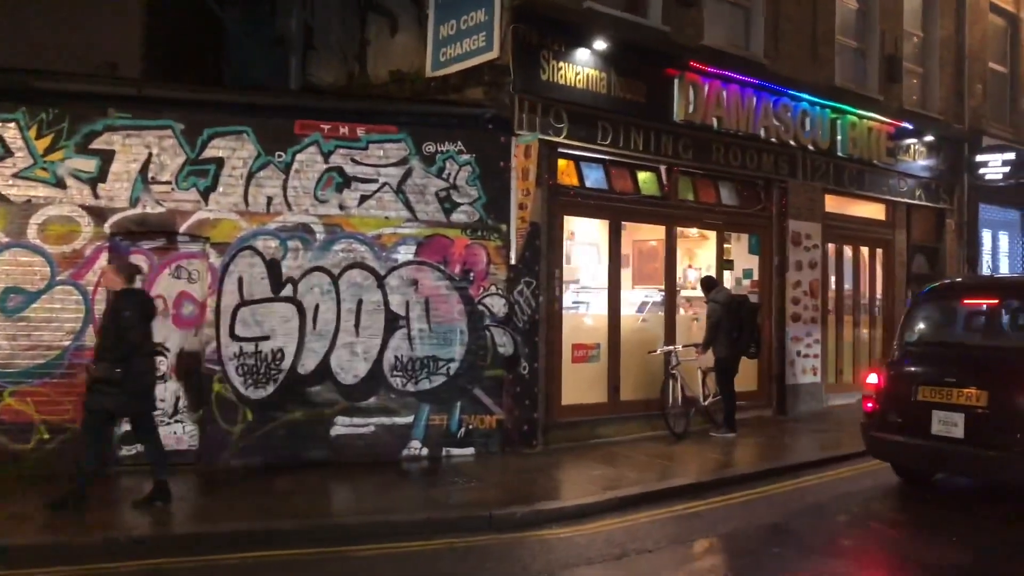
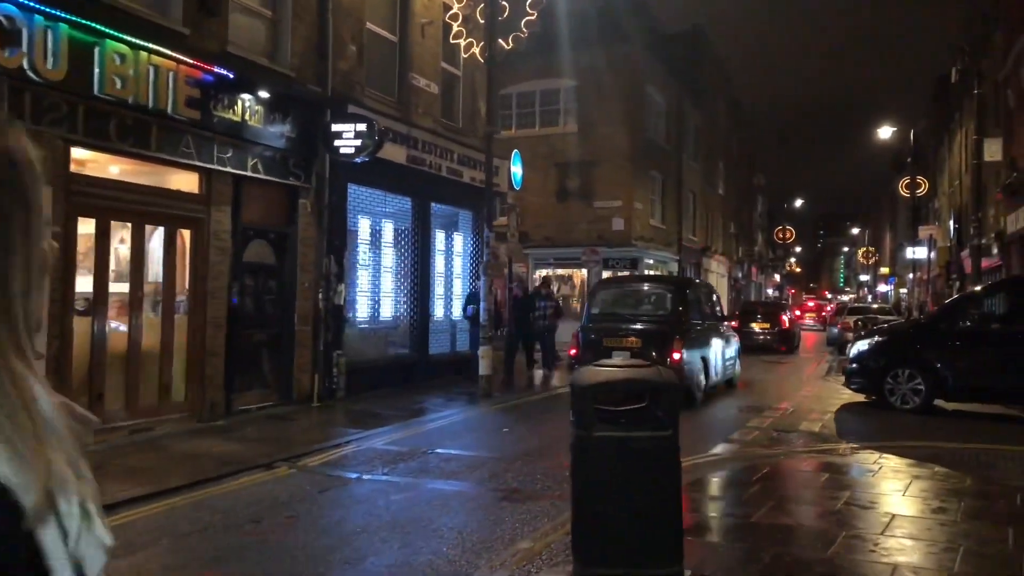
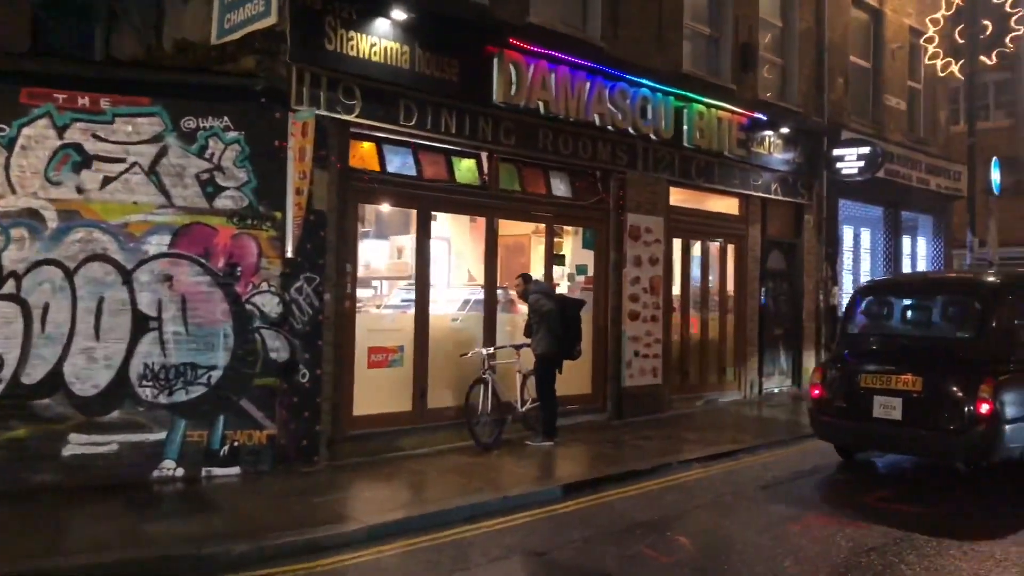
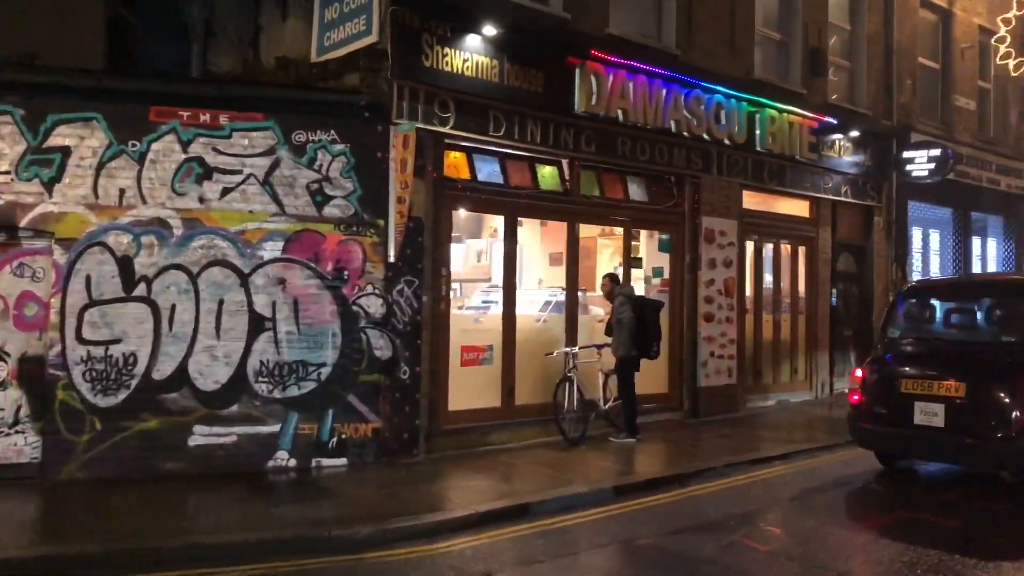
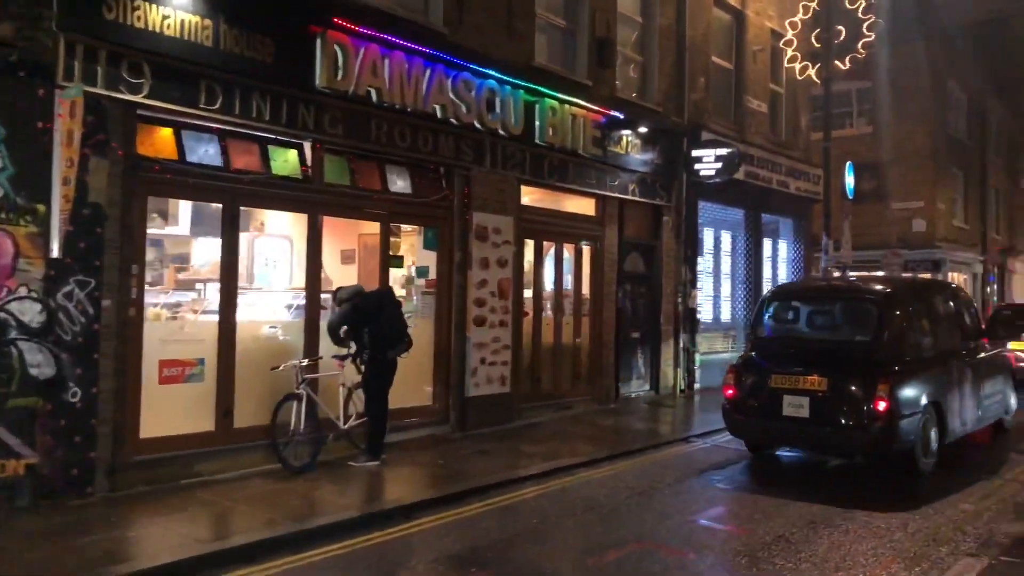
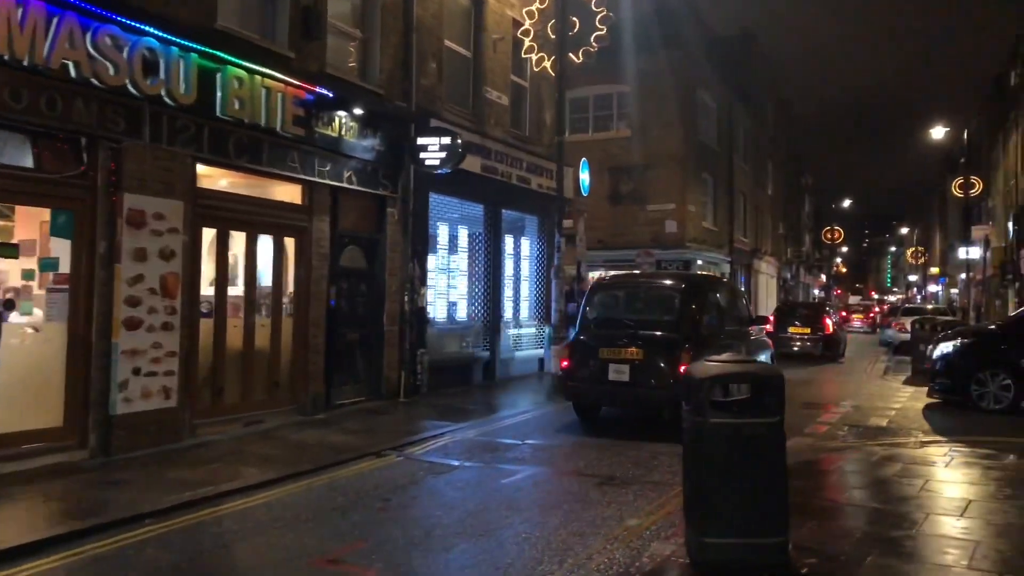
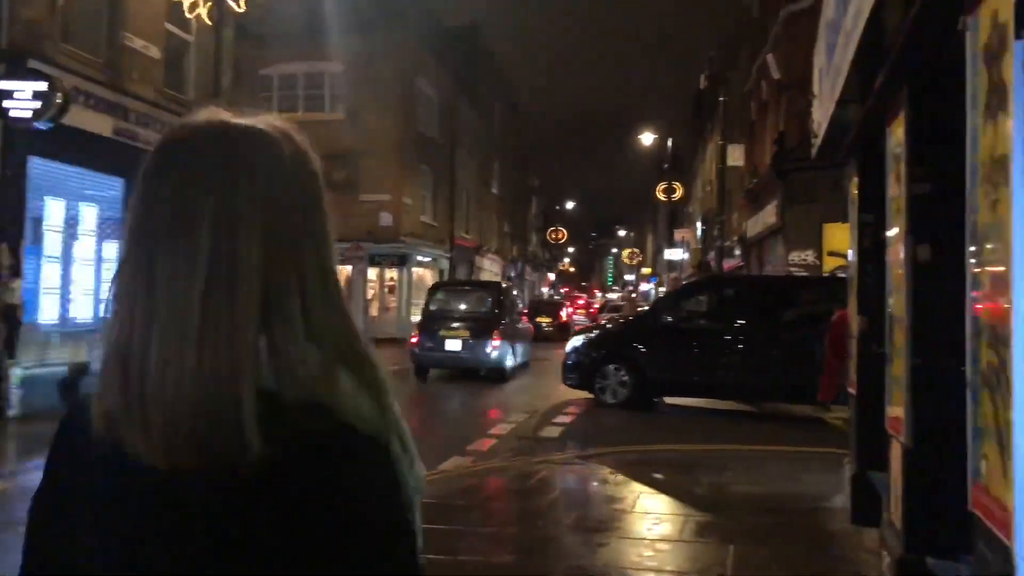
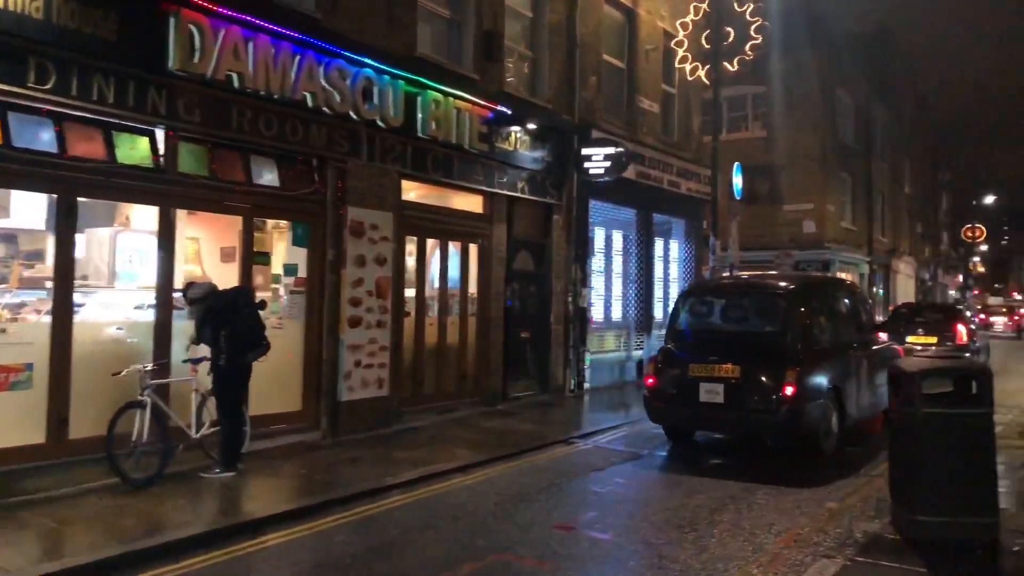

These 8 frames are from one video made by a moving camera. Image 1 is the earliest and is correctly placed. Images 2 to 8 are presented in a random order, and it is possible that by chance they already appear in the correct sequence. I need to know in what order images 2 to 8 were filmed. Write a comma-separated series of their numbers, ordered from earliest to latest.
4, 3, 5, 8, 6, 2, 7
